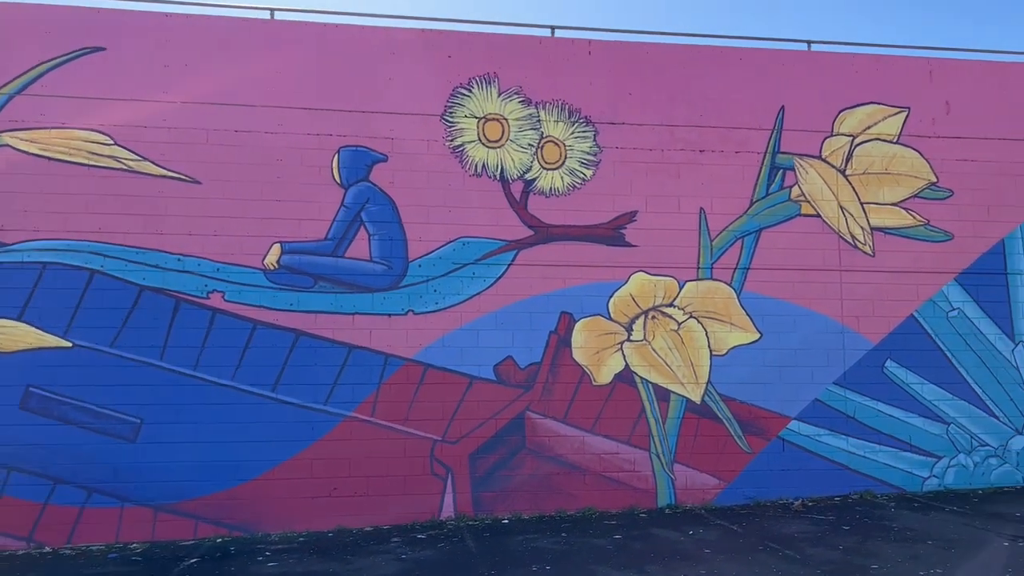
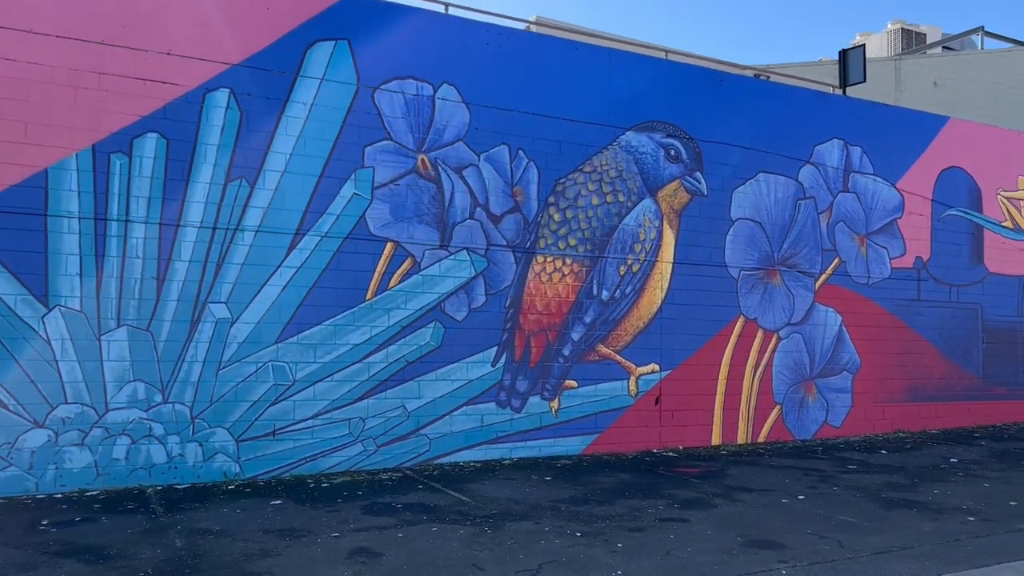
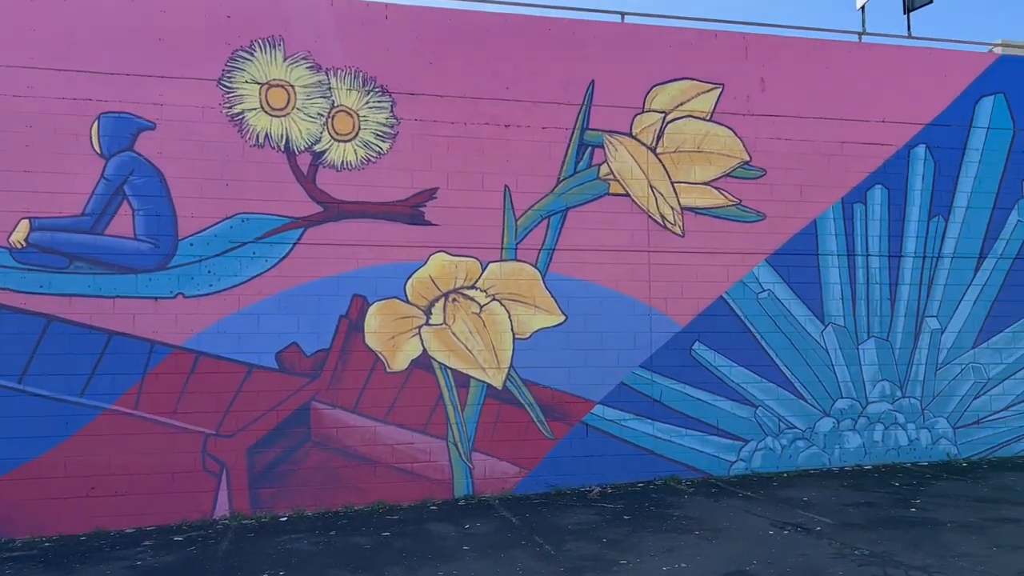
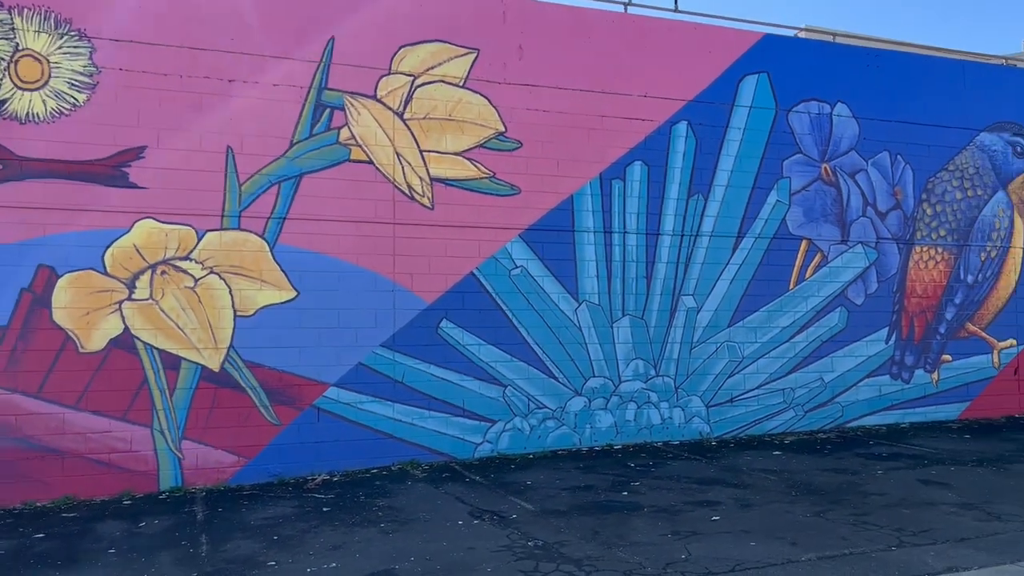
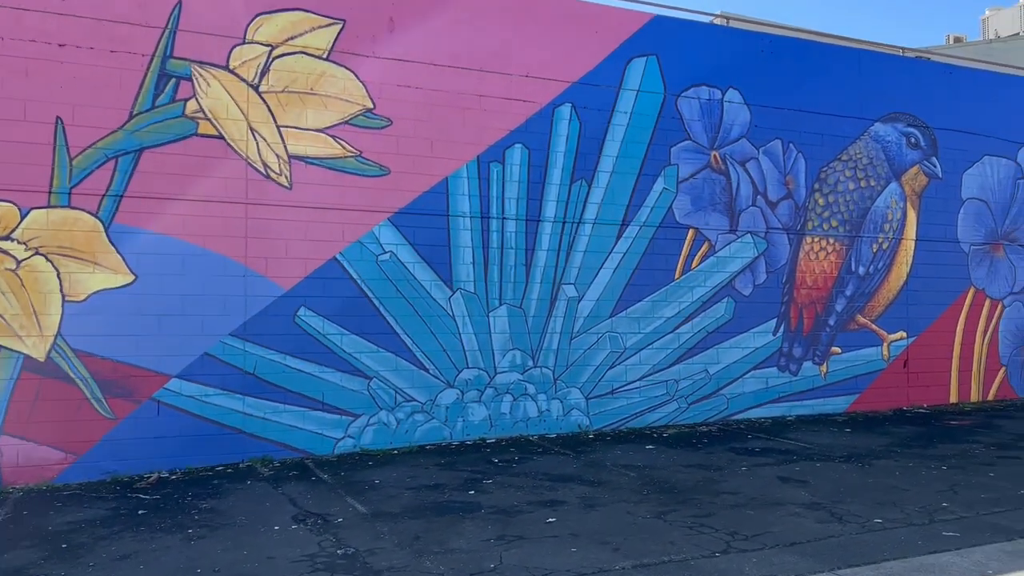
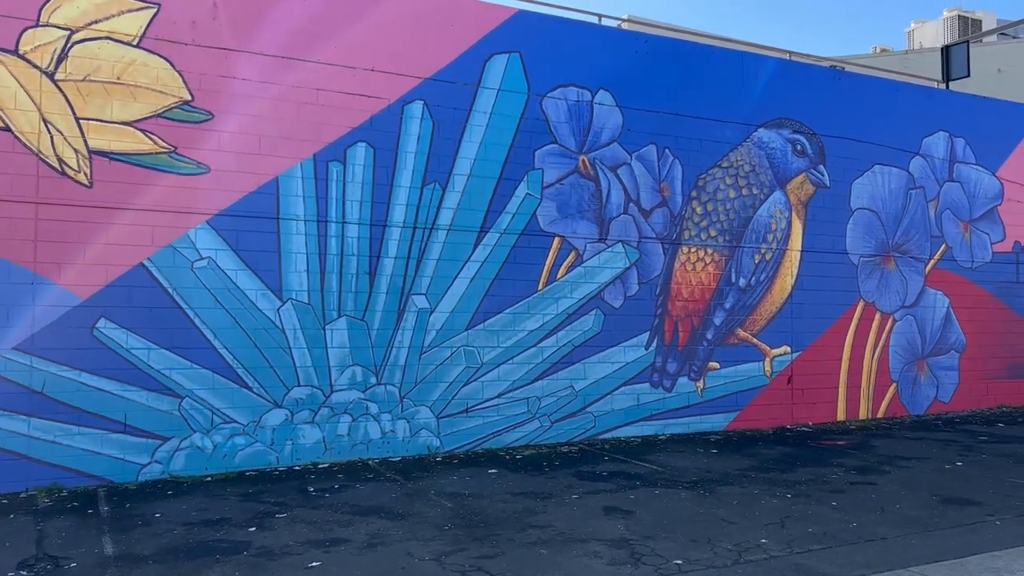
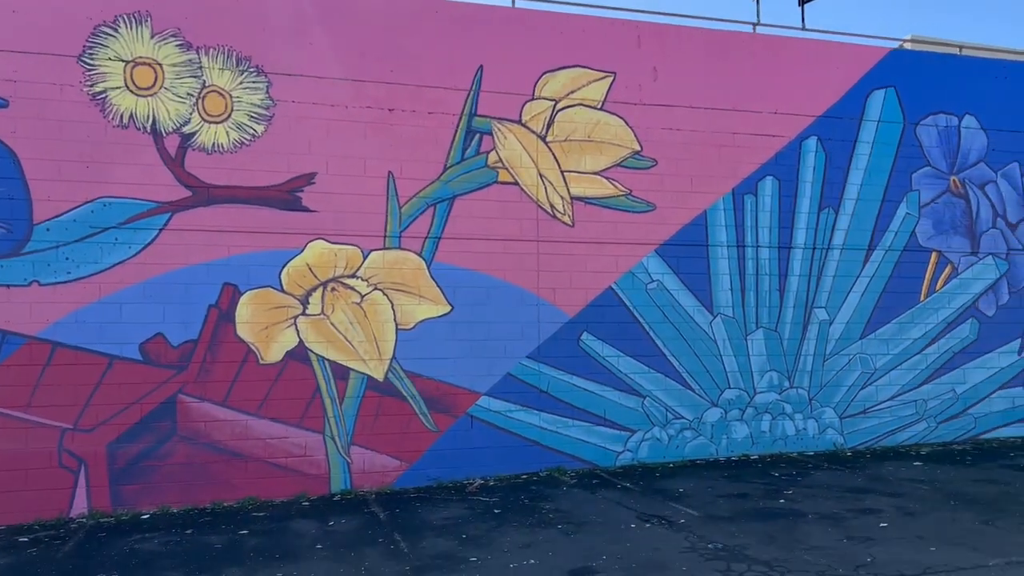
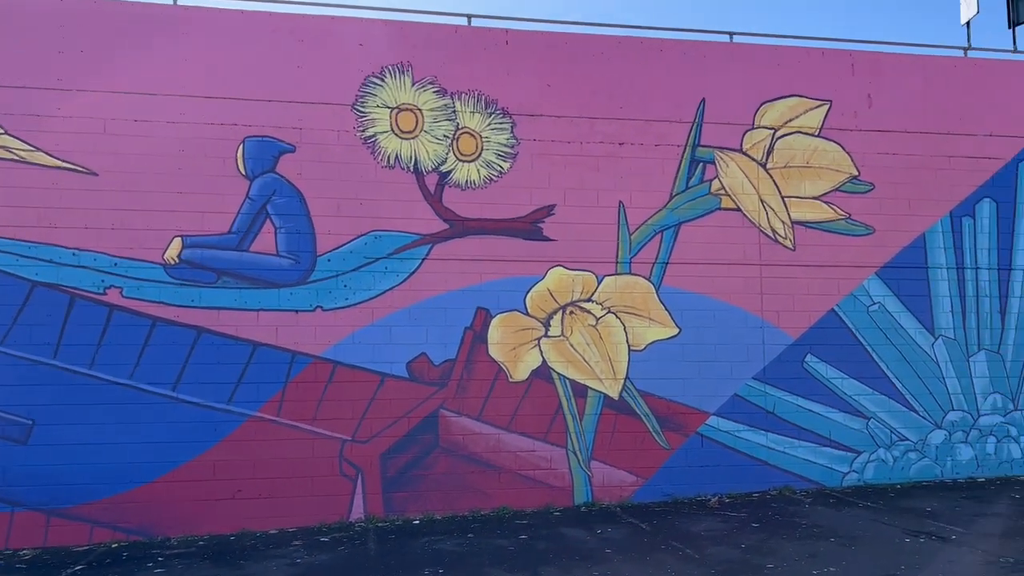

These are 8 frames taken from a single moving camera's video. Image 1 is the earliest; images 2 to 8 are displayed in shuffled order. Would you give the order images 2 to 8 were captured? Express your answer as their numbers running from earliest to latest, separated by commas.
8, 3, 7, 4, 5, 6, 2
